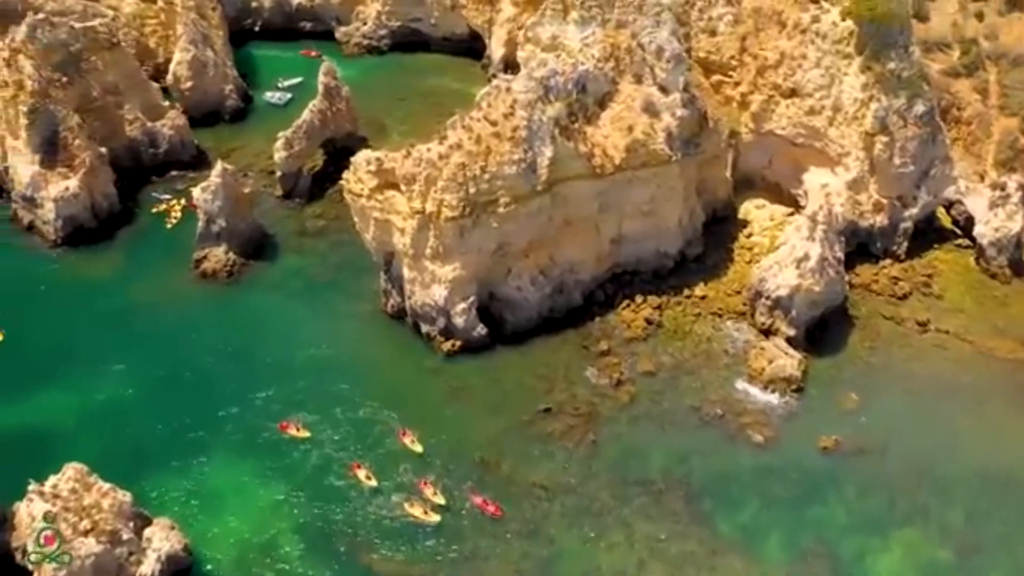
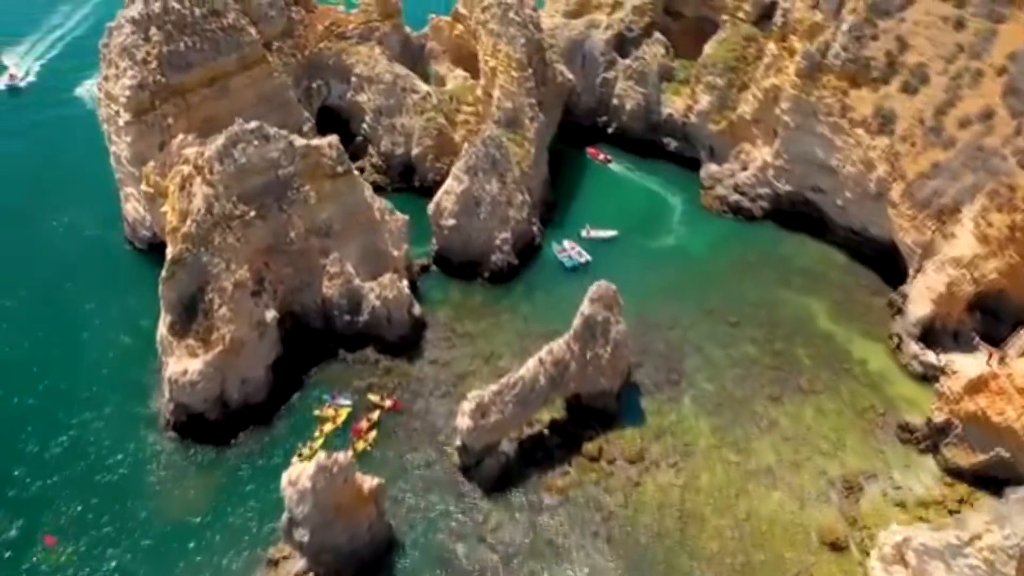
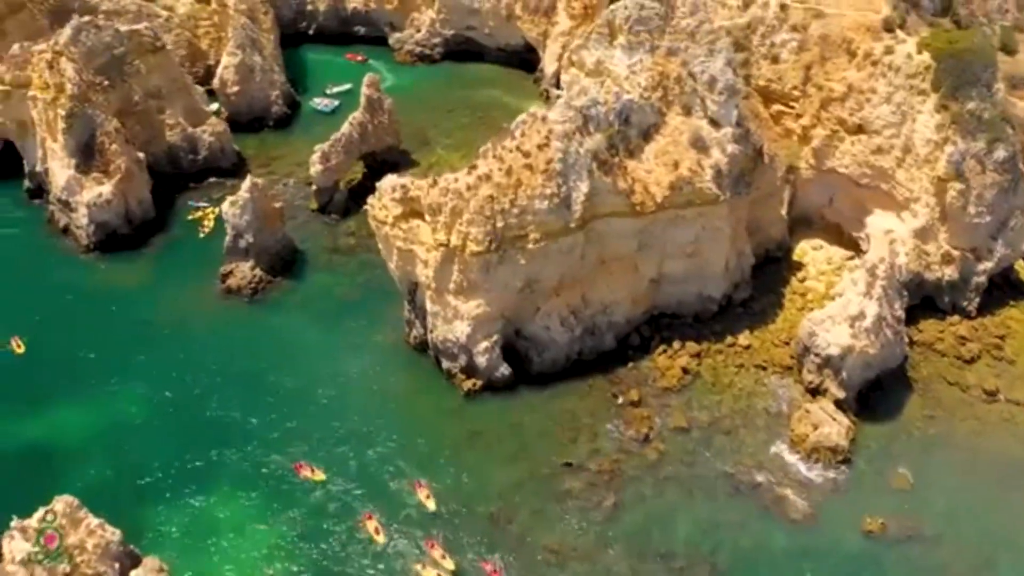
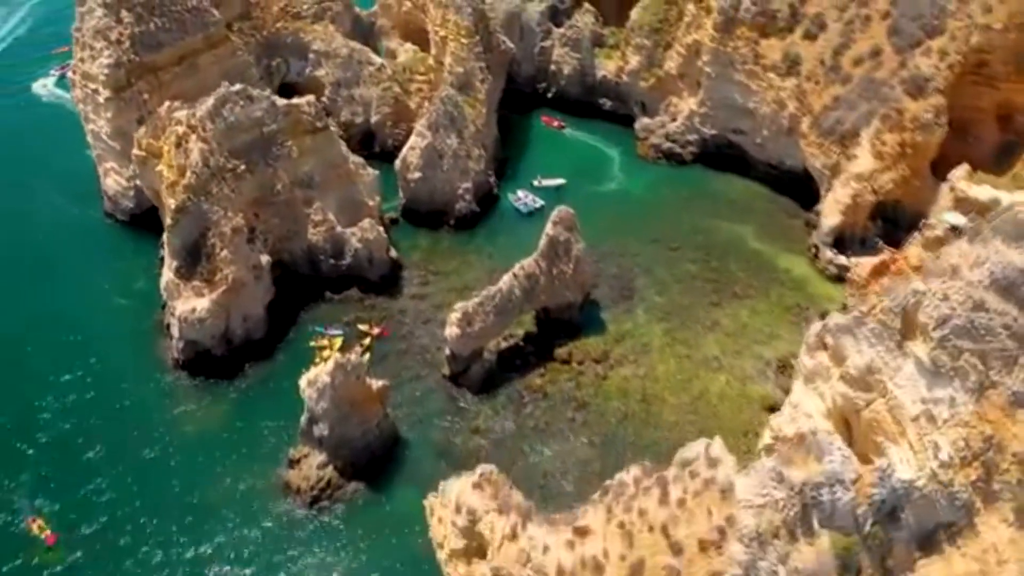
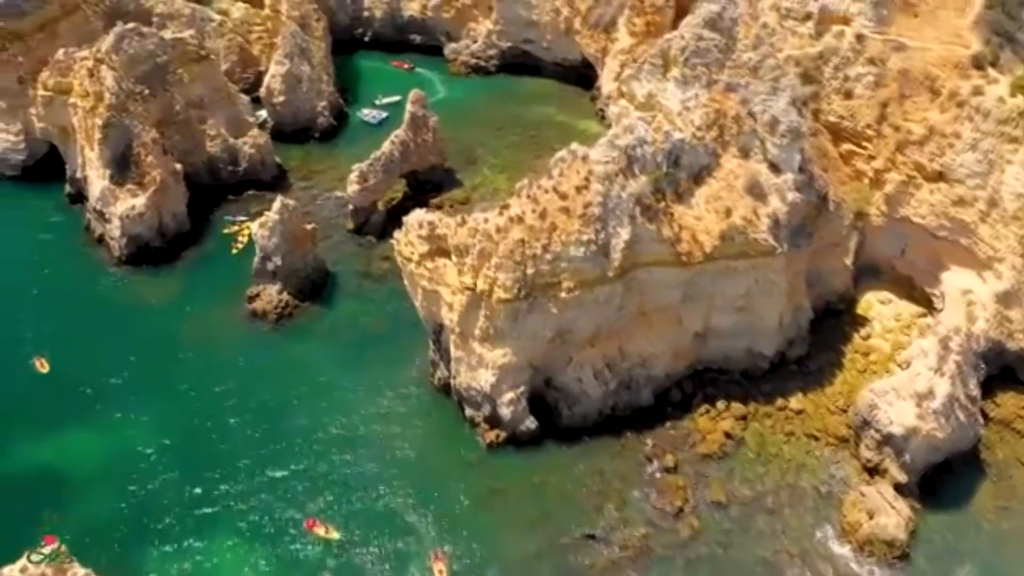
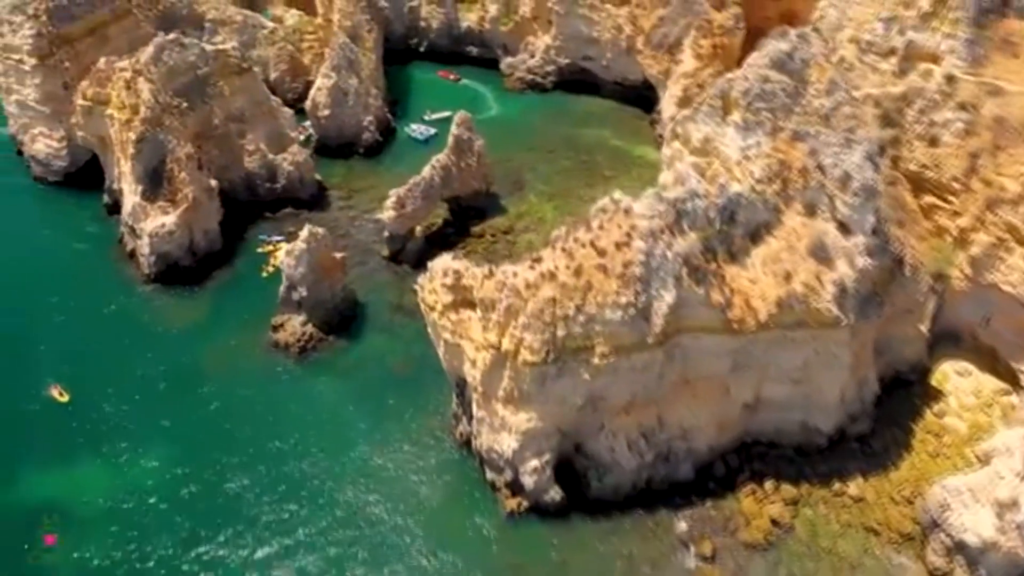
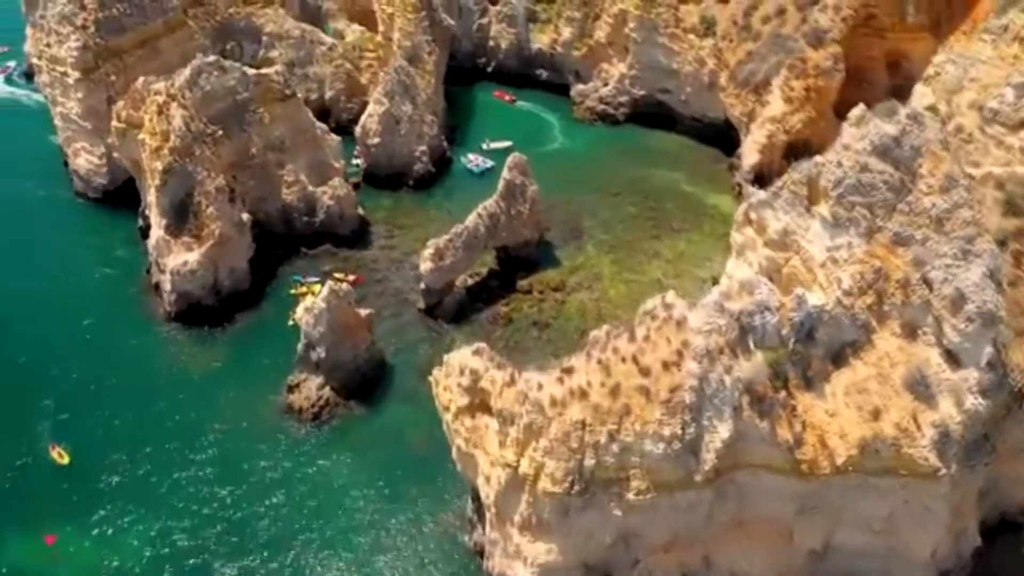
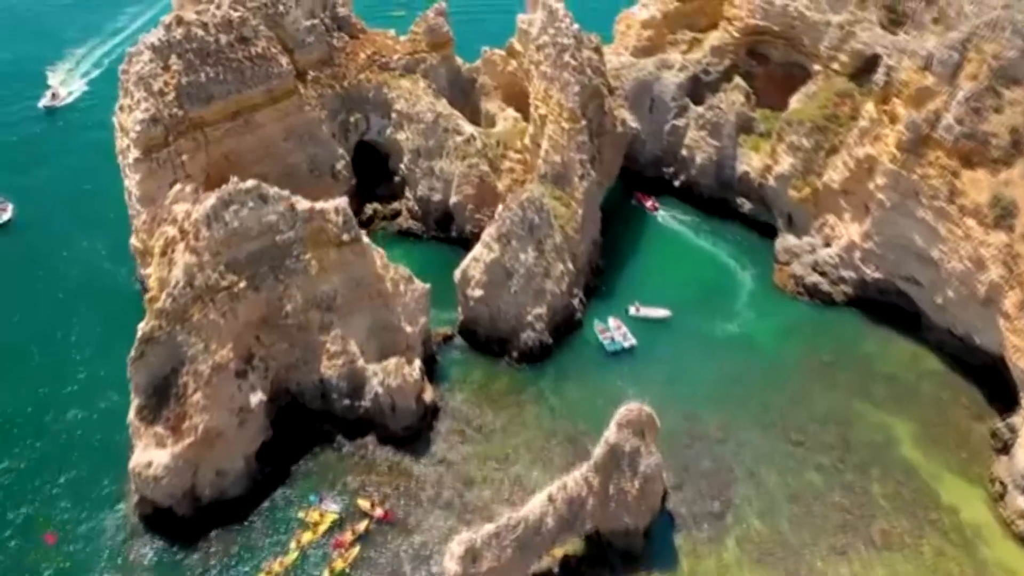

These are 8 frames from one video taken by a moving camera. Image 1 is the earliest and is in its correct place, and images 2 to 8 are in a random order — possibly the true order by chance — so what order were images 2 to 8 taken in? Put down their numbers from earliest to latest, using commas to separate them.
3, 5, 6, 7, 4, 2, 8
